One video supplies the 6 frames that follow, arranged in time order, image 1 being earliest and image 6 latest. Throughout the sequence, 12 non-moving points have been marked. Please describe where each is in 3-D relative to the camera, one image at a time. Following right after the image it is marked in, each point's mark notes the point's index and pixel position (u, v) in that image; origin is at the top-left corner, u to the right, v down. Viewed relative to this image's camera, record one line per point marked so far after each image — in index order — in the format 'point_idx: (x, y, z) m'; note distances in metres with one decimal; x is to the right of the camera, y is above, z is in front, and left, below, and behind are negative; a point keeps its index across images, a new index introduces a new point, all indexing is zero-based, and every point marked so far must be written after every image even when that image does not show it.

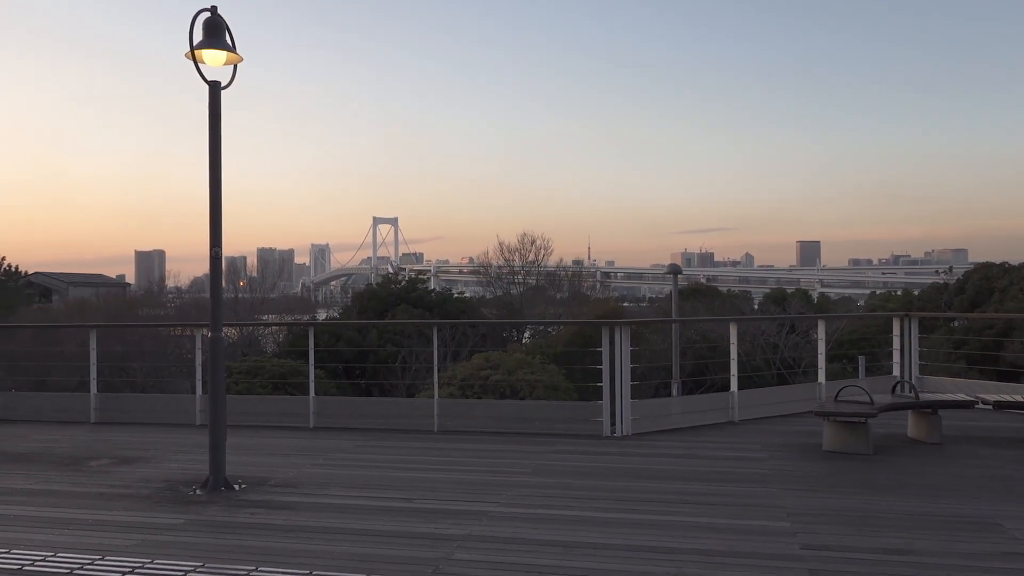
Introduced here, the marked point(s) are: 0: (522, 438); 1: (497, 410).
0: (+0.1, -0.7, +4.1) m
1: (-0.1, -0.6, +4.3) m
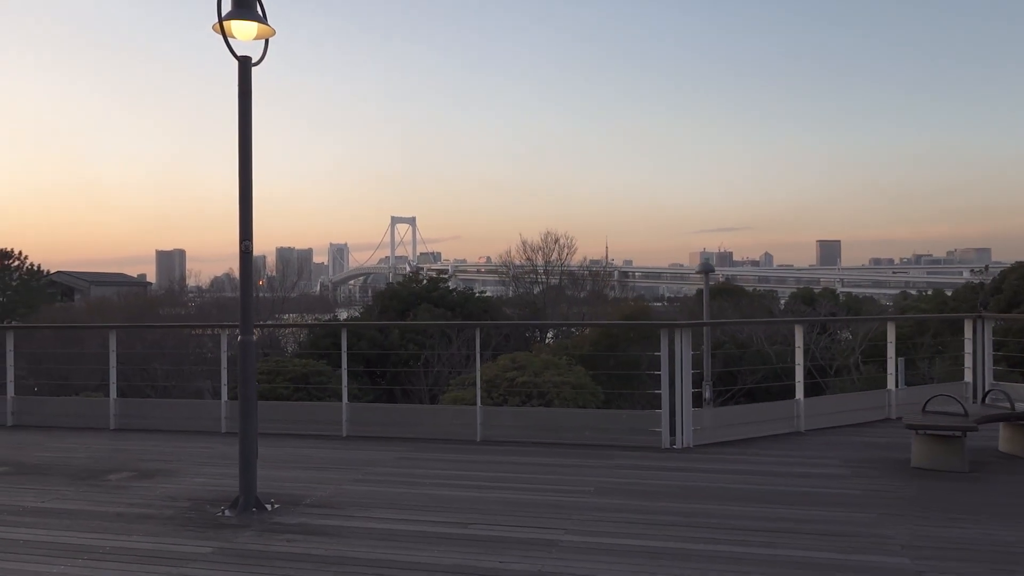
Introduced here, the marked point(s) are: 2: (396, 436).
0: (+0.3, -0.7, +3.8) m
1: (+0.2, -0.6, +4.0) m
2: (-0.6, -0.8, +4.2) m
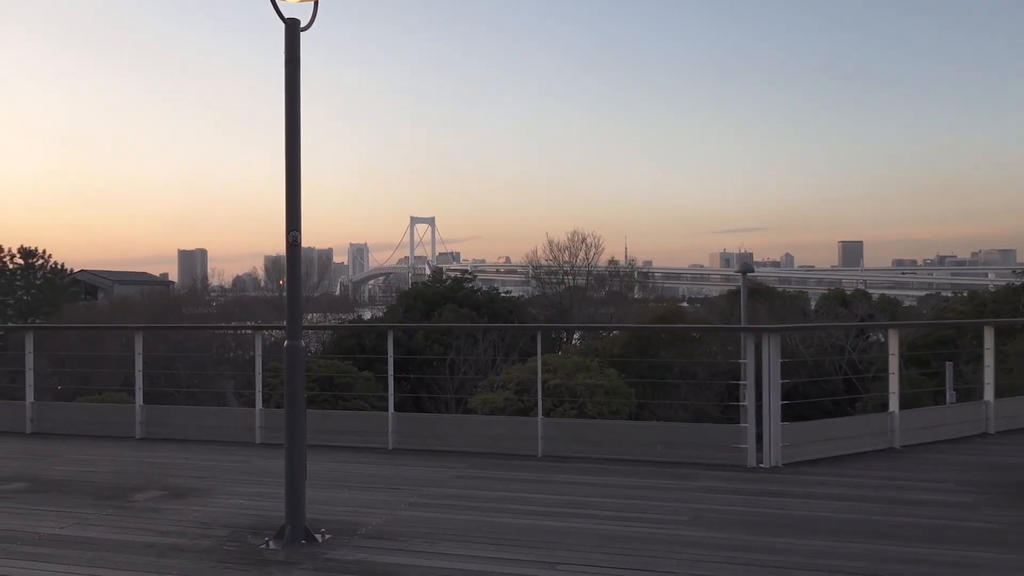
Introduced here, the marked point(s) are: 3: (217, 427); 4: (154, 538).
0: (+0.6, -0.7, +3.4) m
1: (+0.4, -0.6, +3.6) m
2: (-0.3, -0.8, +3.8) m
3: (-1.5, -0.7, +4.2) m
4: (-1.0, -0.7, +2.4) m
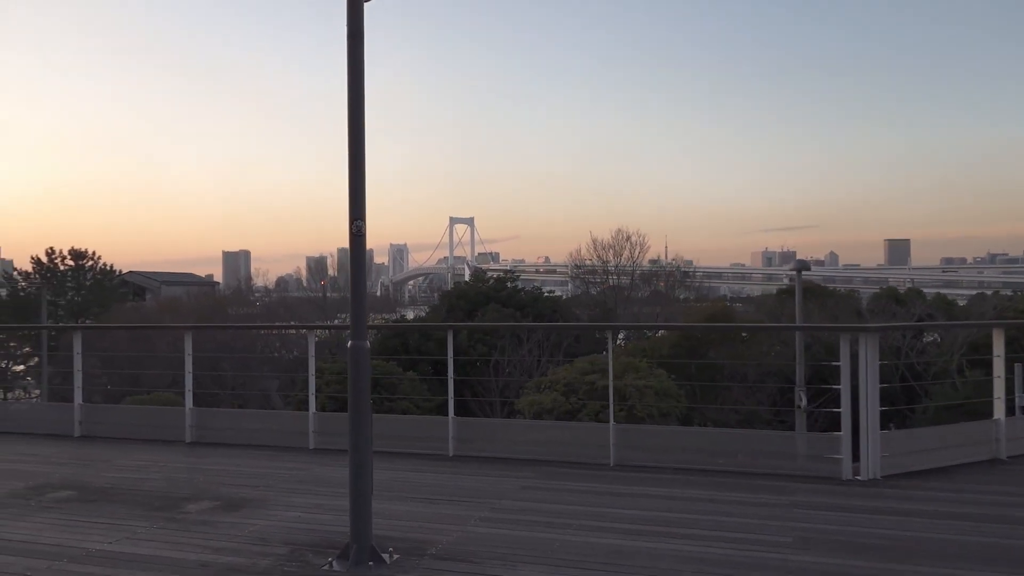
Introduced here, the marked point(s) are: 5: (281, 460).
0: (+0.8, -0.7, +3.1) m
1: (+0.7, -0.6, +3.3) m
2: (0.0, -0.7, +3.6) m
3: (-1.2, -0.7, +4.0) m
4: (-0.8, -0.7, +2.2) m
5: (-1.0, -0.7, +3.6) m
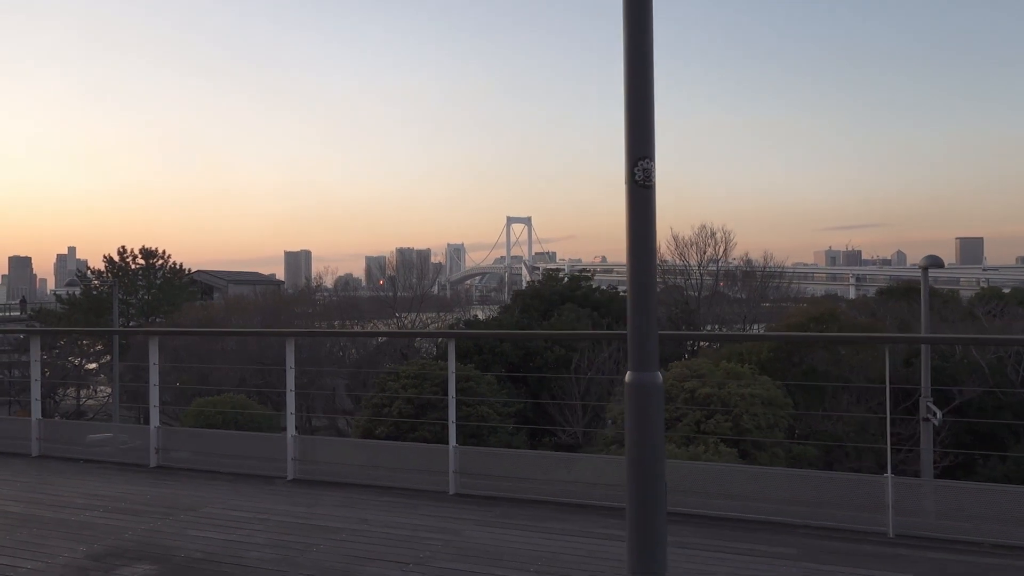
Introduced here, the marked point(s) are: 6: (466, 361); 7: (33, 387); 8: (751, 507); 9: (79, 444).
0: (+1.5, -0.7, +2.1) m
1: (+1.4, -0.6, +2.3) m
2: (+0.7, -0.7, +2.7) m
3: (-0.5, -0.7, +3.1) m
4: (-0.2, -0.7, +1.3) m
5: (-0.3, -0.7, +2.7) m
6: (-0.9, -1.4, +15.9) m
7: (-2.4, -0.5, +4.1) m
8: (+0.8, -0.7, +2.6) m
9: (-2.0, -0.7, +3.7) m
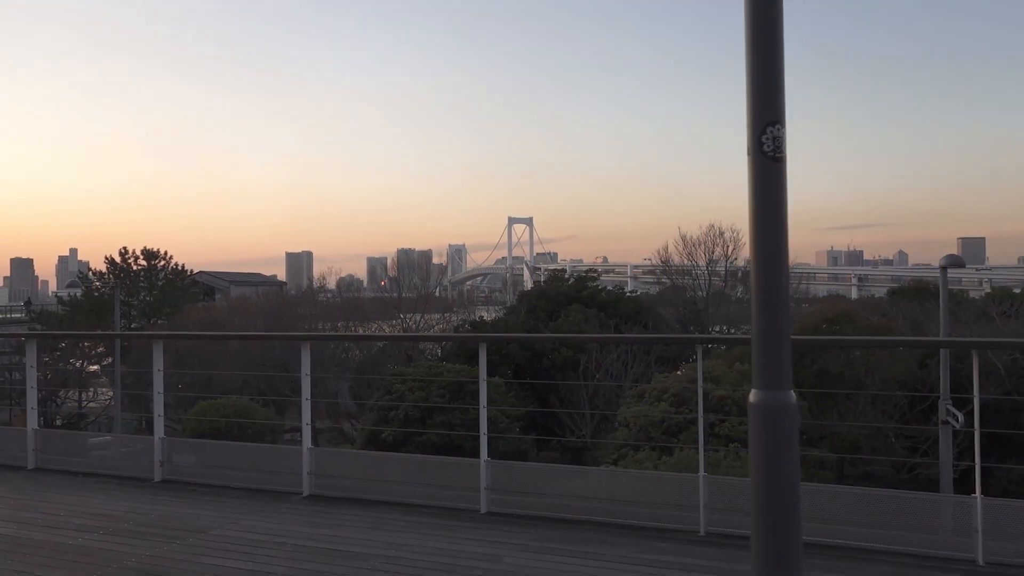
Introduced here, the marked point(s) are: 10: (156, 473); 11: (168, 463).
0: (+1.6, -0.7, +1.9) m
1: (+1.5, -0.6, +2.1) m
2: (+0.8, -0.7, +2.4) m
3: (-0.3, -0.7, +2.9) m
4: (-0.1, -0.7, +1.1) m
5: (-0.2, -0.7, +2.4) m
6: (-0.7, -1.4, +15.7) m
7: (-2.2, -0.5, +3.8) m
8: (+0.9, -0.7, +2.4) m
9: (-1.8, -0.7, +3.5) m
10: (-1.4, -0.7, +3.3) m
11: (-1.4, -0.7, +3.3) m
